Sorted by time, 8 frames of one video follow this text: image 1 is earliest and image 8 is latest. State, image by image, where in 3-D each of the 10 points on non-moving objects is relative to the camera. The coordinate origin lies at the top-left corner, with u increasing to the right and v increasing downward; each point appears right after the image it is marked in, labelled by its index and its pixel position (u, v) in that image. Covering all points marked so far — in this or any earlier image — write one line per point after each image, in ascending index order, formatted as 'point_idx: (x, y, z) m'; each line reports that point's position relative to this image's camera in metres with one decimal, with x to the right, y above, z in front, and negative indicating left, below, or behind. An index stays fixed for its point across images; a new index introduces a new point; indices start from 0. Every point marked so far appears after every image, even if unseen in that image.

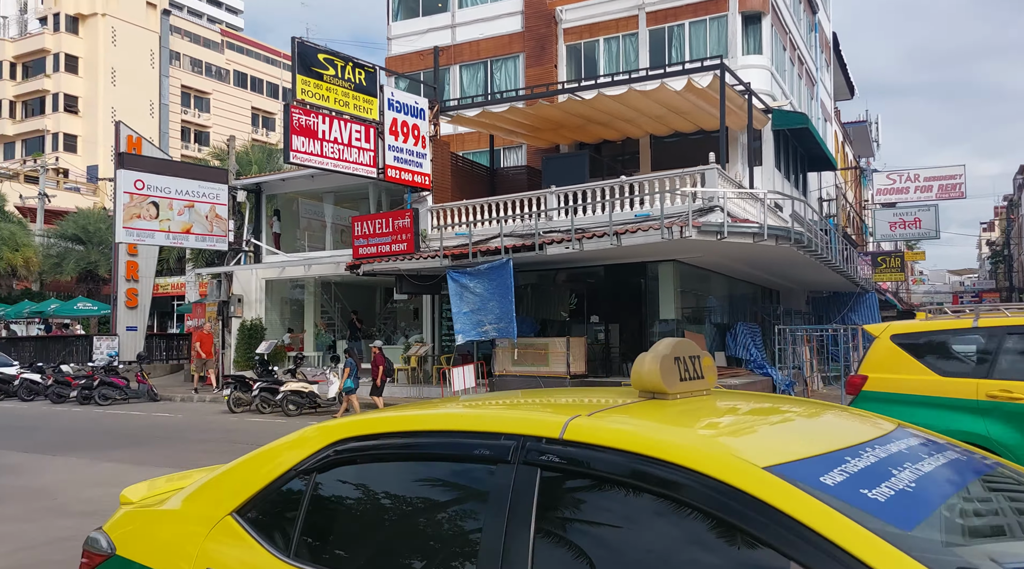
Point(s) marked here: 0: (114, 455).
0: (-6.0, -2.6, +12.2) m
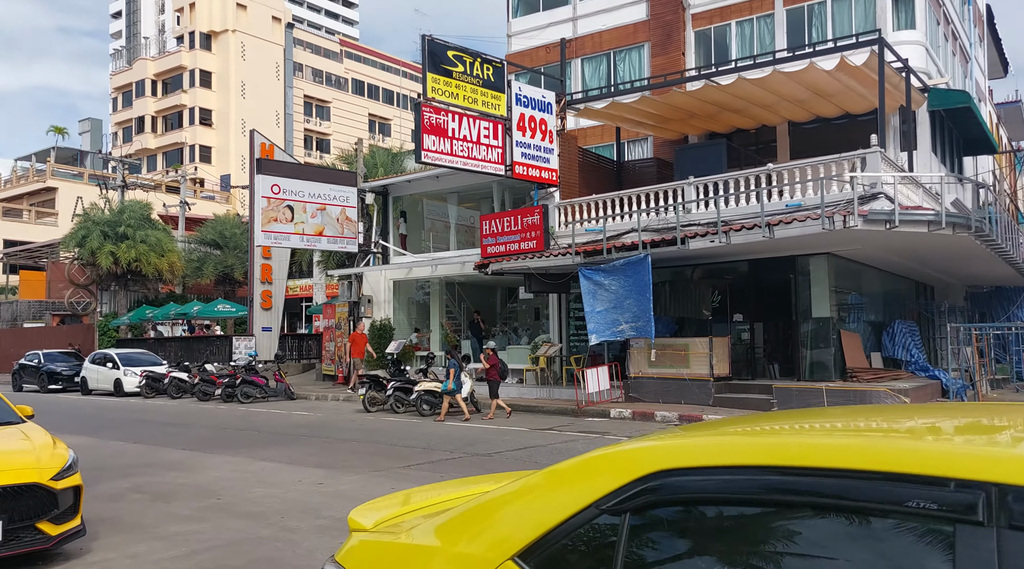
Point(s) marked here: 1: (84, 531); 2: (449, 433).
0: (-3.8, -2.6, +12.4) m
1: (-3.4, -2.0, +6.5) m
2: (-1.1, -2.6, +14.3) m
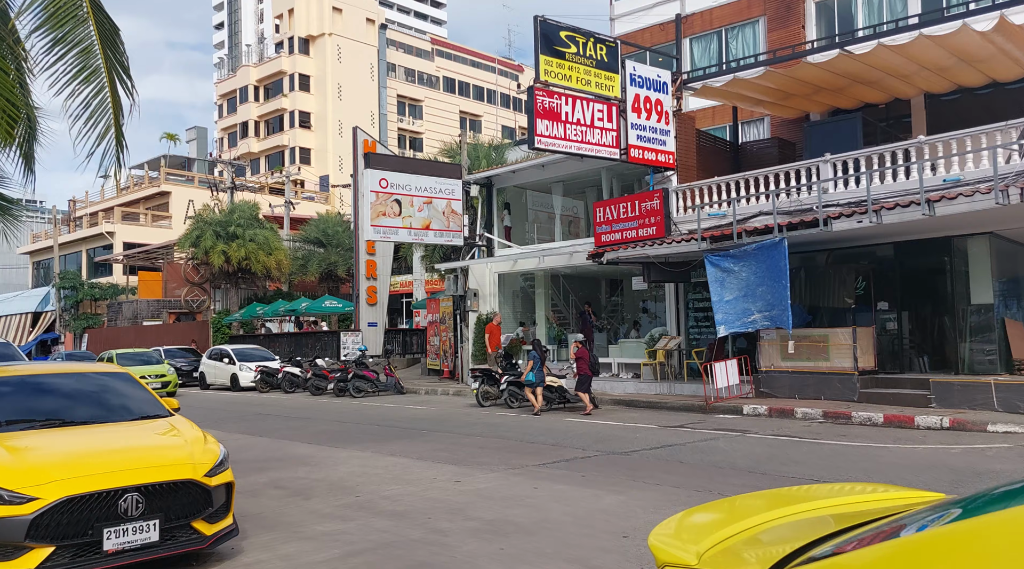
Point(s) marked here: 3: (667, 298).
0: (-1.8, -2.5, +12.1) m
1: (-2.1, -1.9, +6.2) m
2: (+1.1, -2.5, +13.7) m
3: (+3.8, -0.3, +19.7) m
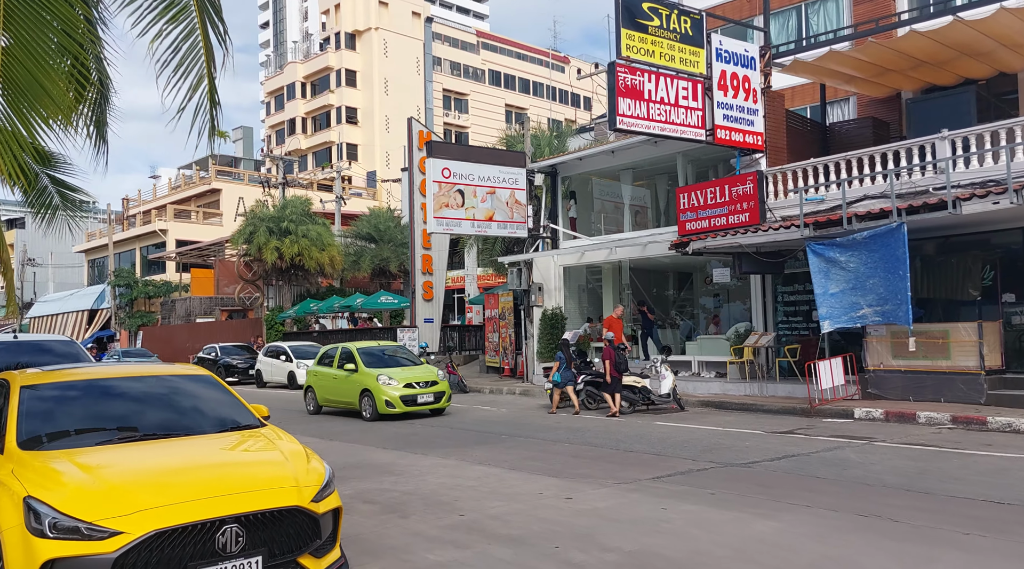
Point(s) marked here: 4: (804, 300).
0: (-0.5, -2.4, +11.0) m
1: (-1.1, -1.8, +5.2) m
2: (+2.5, -2.3, +12.5) m
3: (+5.5, -0.1, +18.4) m
4: (+6.3, -0.3, +17.5) m
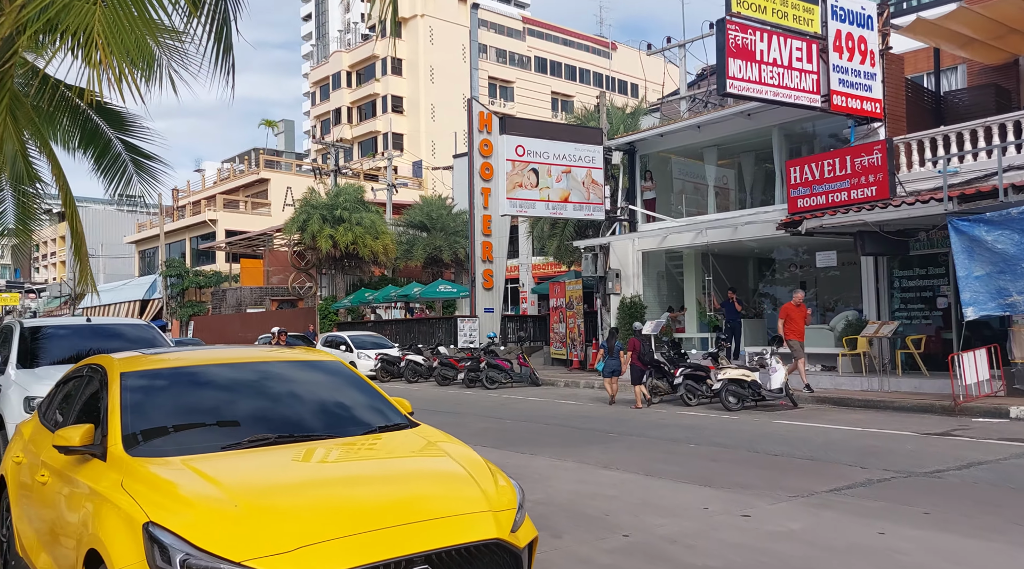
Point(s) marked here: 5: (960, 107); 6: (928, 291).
0: (+1.0, -2.1, +9.7) m
1: (+0.2, -1.6, +3.9) m
2: (+4.0, -2.0, +11.0) m
3: (+7.3, +0.2, +16.8) m
4: (+8.1, 0.0, +15.9) m
5: (+10.1, +4.0, +18.1) m
6: (+8.1, -0.1, +15.8) m
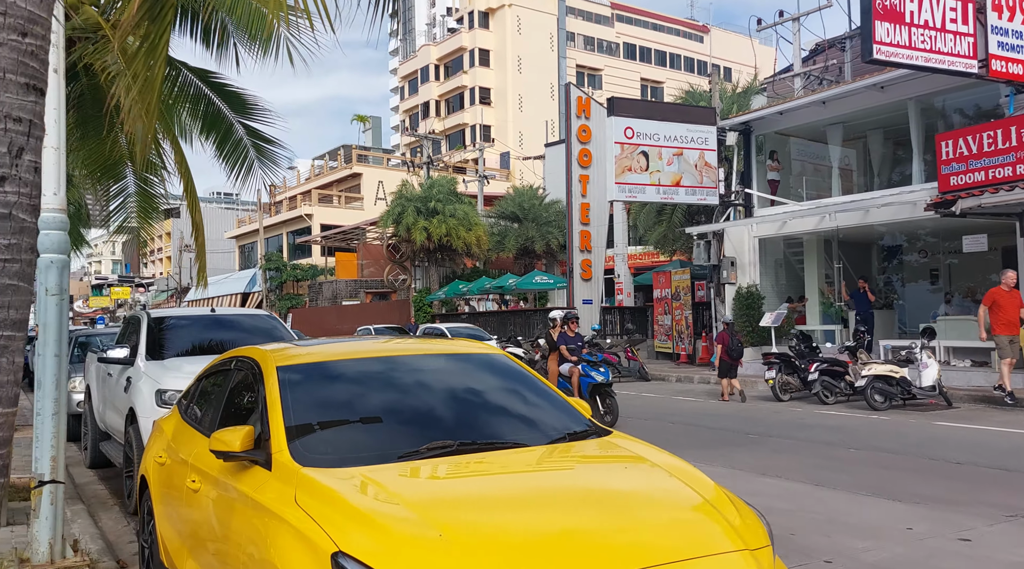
0: (+2.6, -1.9, +8.8) m
1: (+1.1, -1.5, +3.1) m
2: (+5.7, -1.9, +9.8) m
3: (+9.5, +0.5, +15.2) m
4: (+10.2, +0.2, +14.2) m
5: (+12.4, +4.3, +16.2) m
6: (+10.3, +0.1, +14.1) m
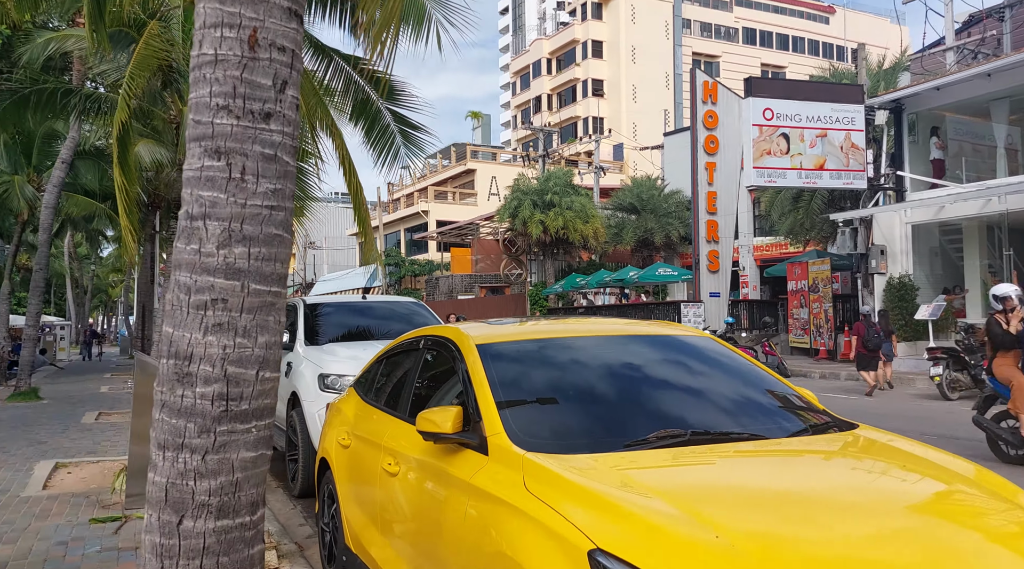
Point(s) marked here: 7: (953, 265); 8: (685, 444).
0: (+4.2, -1.8, +8.0) m
1: (+2.0, -1.4, +2.6) m
2: (+7.5, -1.7, +8.6) m
3: (+12.0, +0.7, +13.3) m
4: (+12.5, +0.4, +12.3) m
5: (+15.0, +4.6, +14.0) m
6: (+12.6, +0.4, +12.2) m
7: (+10.5, +0.5, +19.3) m
8: (+0.7, -0.7, +3.5) m
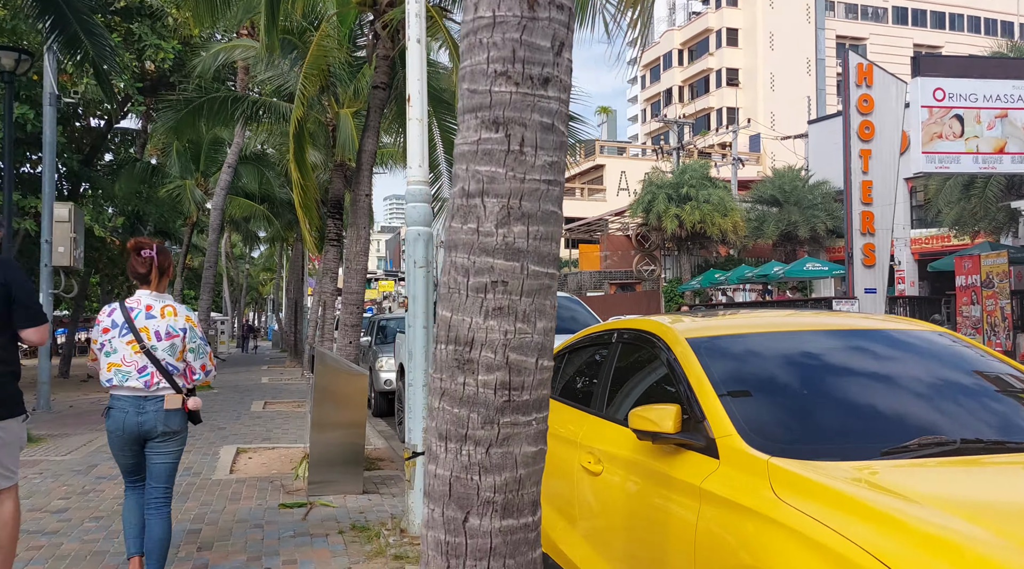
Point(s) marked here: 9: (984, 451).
0: (+5.8, -1.7, +7.0) m
1: (+2.8, -1.3, +2.0) m
2: (+9.1, -1.6, +7.1) m
3: (+14.3, +0.8, +11.1) m
4: (+14.7, +0.6, +9.9) m
5: (+17.3, +4.7, +11.2) m
6: (+14.7, +0.5, +9.8) m
7: (+13.7, +0.6, +17.2) m
8: (+1.6, -0.6, +3.1) m
9: (+1.7, -0.6, +3.1) m
